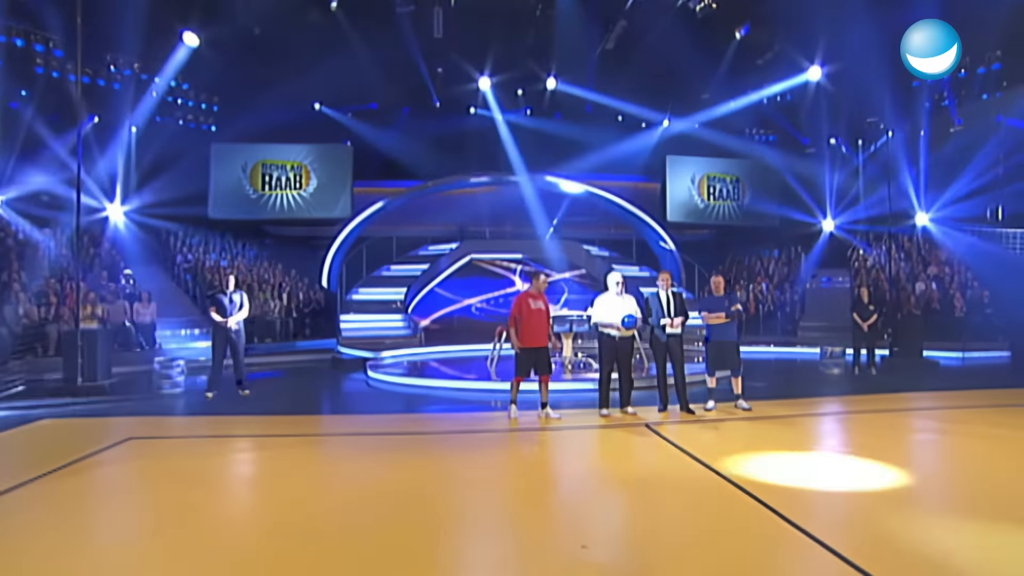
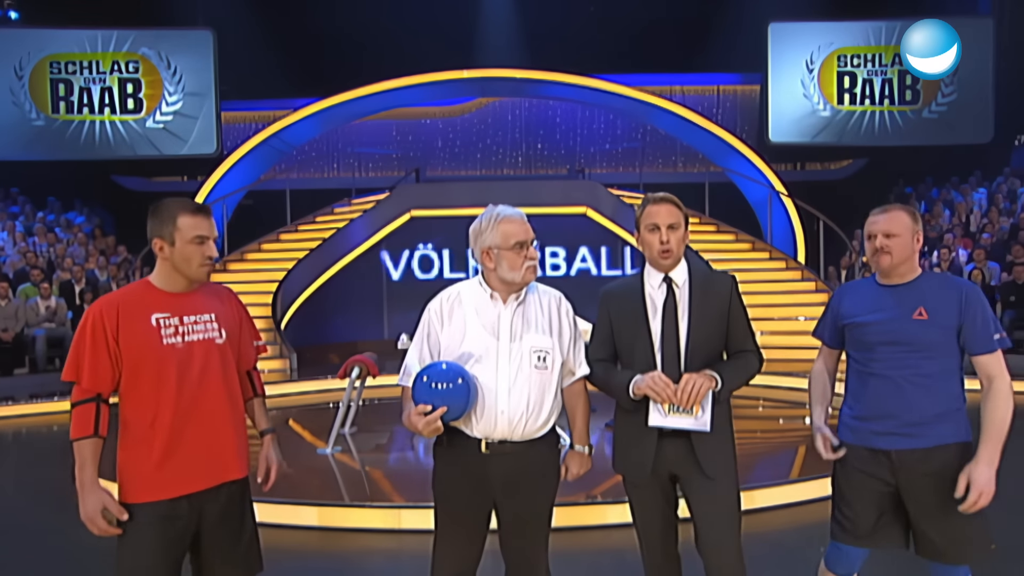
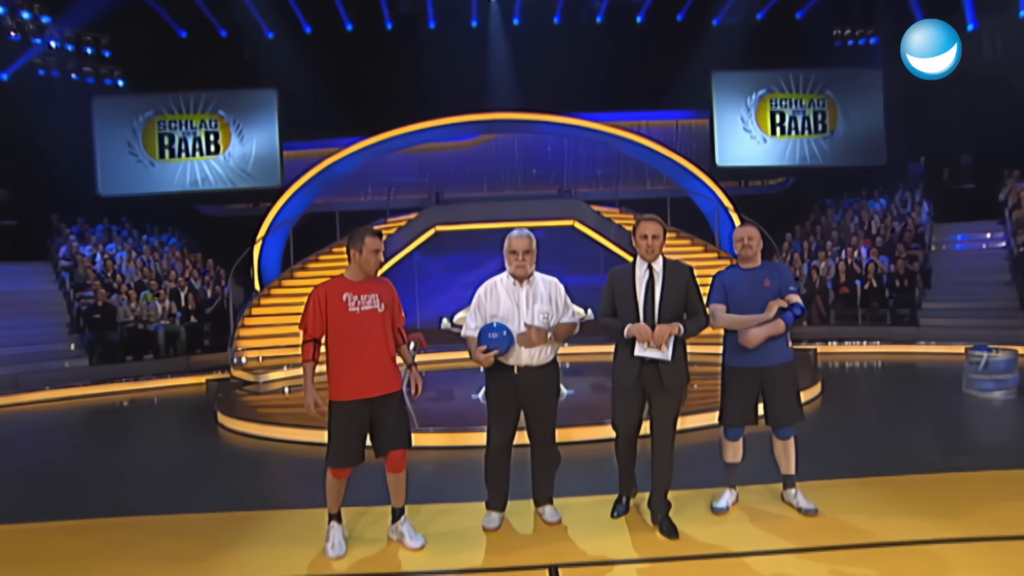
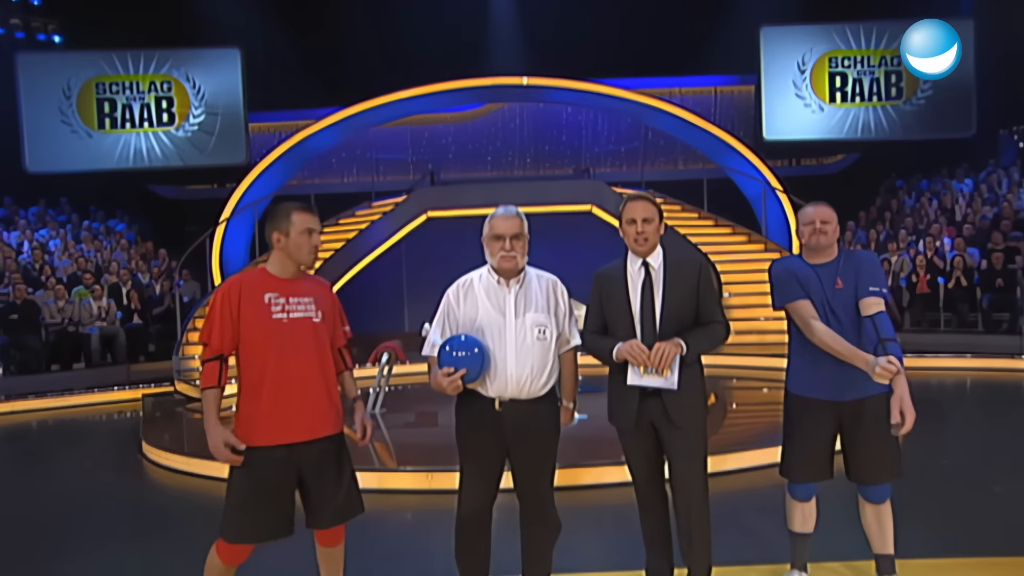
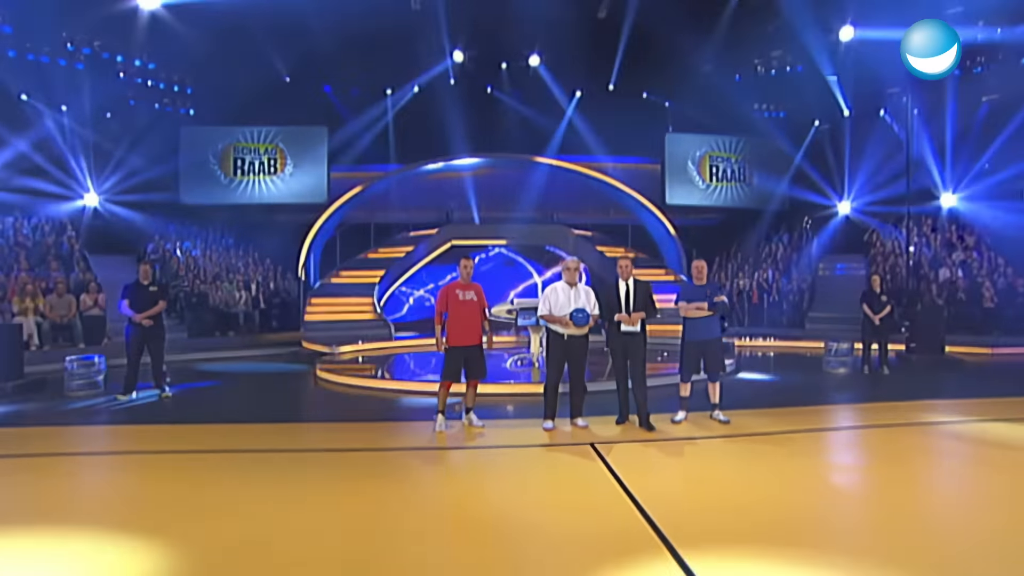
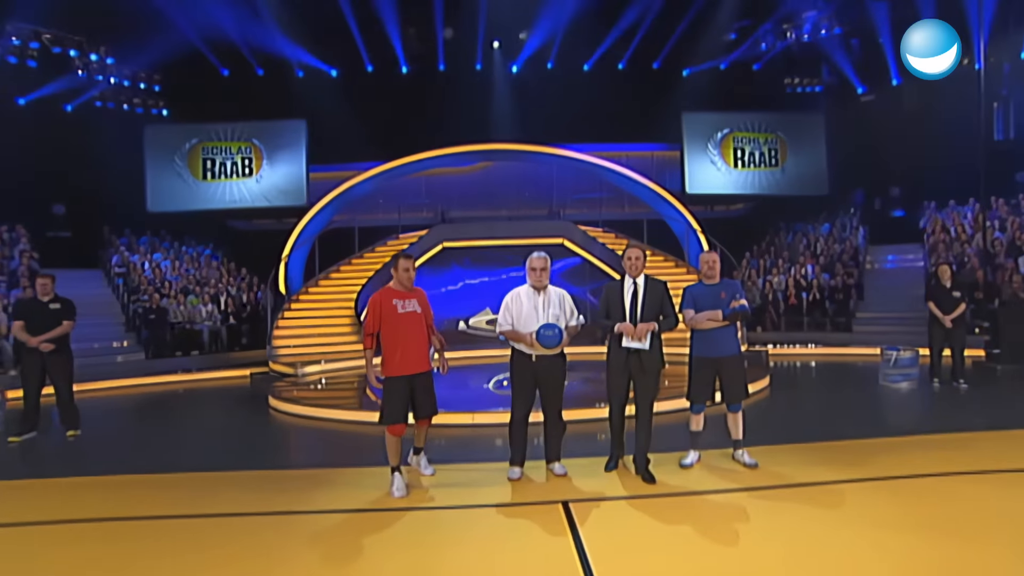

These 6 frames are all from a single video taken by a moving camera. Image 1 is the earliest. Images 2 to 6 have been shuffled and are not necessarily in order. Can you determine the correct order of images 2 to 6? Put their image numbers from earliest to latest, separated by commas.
5, 6, 3, 4, 2
